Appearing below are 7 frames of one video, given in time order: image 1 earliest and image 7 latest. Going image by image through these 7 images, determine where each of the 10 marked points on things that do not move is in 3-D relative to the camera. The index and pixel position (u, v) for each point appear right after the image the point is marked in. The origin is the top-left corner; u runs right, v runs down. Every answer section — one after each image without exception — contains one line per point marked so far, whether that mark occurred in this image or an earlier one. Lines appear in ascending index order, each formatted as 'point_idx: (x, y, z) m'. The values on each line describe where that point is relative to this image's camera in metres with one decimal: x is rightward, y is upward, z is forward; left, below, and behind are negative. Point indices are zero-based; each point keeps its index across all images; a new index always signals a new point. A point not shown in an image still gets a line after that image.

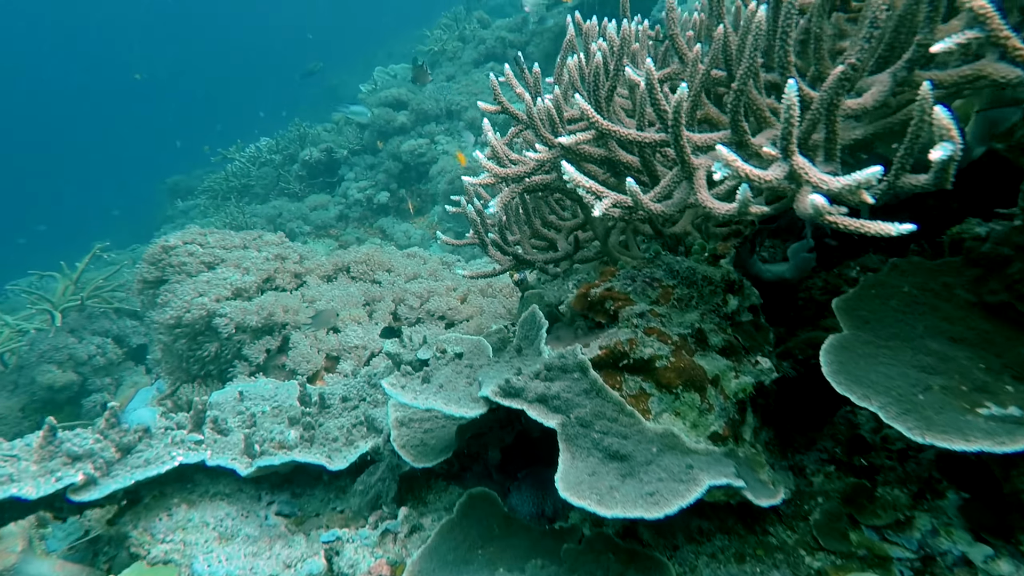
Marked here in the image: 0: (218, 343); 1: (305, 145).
0: (-1.8, -0.3, +3.2) m
1: (-4.0, +2.7, +10.5) m
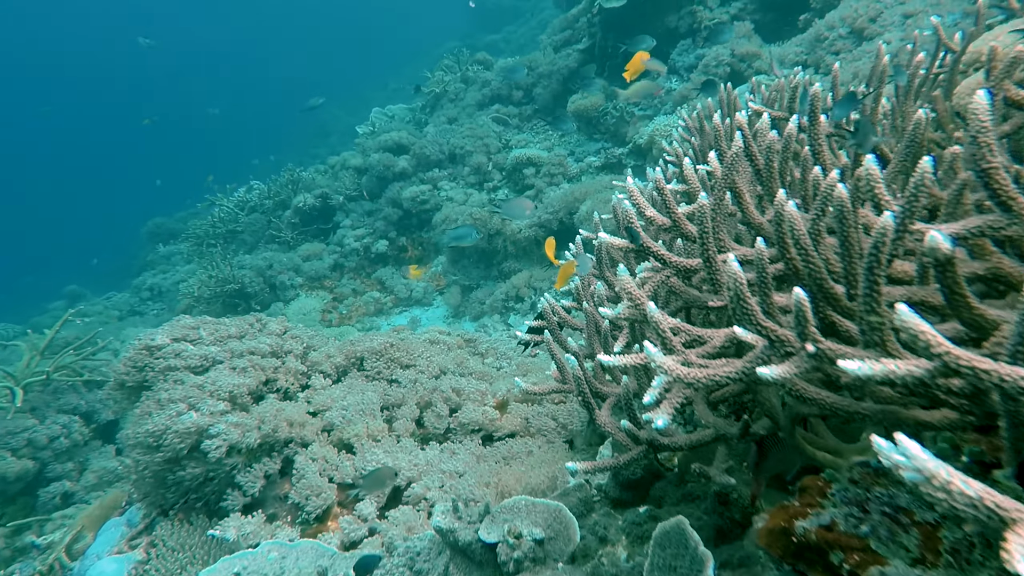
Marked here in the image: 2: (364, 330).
0: (-1.5, -0.9, +2.6) m
1: (-4.0, +1.8, +10.0) m
2: (-2.0, -0.6, +7.4) m
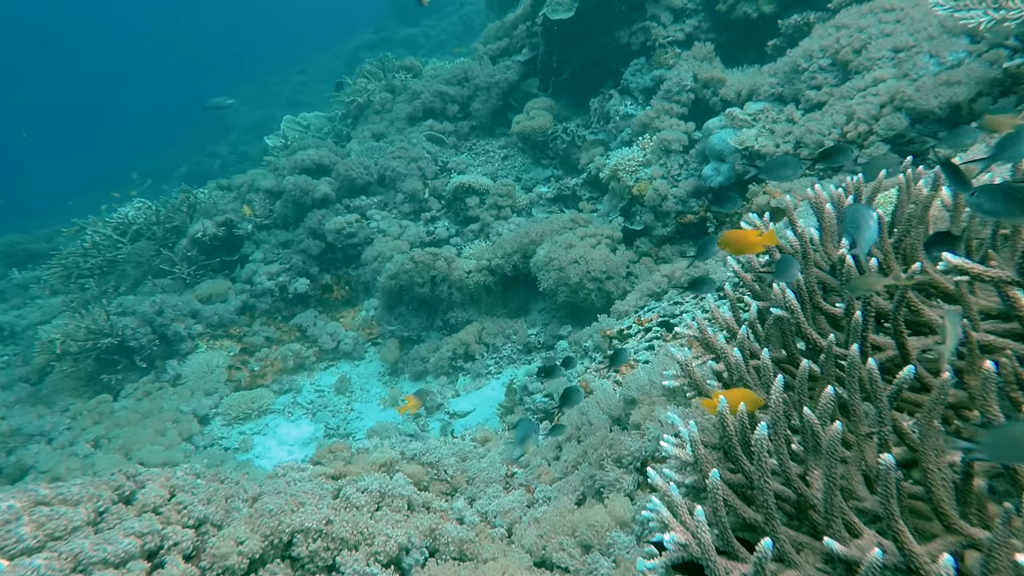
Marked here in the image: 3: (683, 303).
0: (-1.4, -1.5, +1.5) m
1: (-5.0, +1.1, +8.5) m
2: (-2.7, -1.2, +6.2) m
3: (+1.2, -0.1, +3.8) m
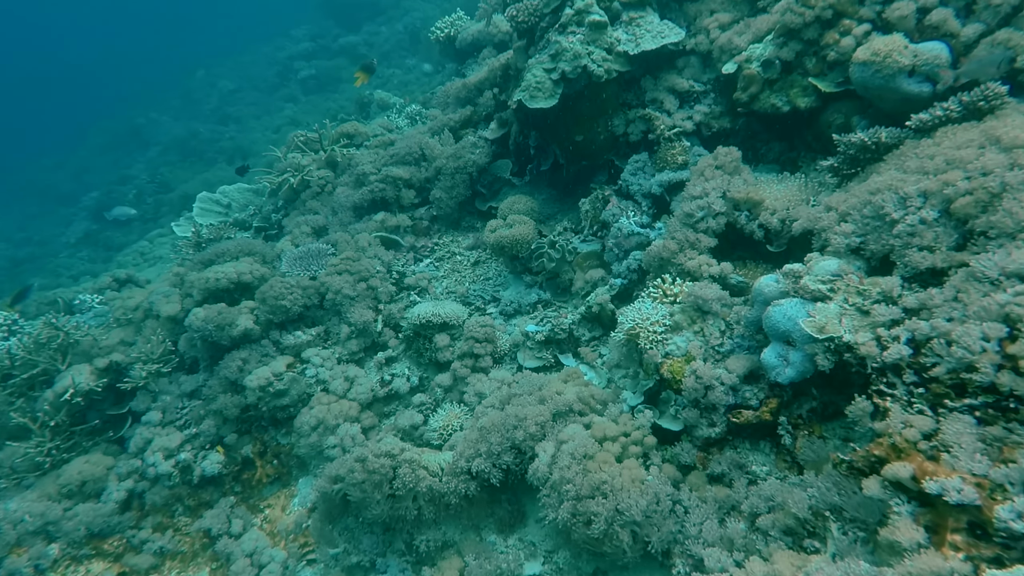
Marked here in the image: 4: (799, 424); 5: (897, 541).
0: (-1.1, -3.1, -0.3) m
1: (-5.3, -0.8, +6.5) m
2: (-2.7, -3.0, +4.3) m
3: (+1.3, -1.7, +2.3) m
4: (+2.0, -1.0, +3.8) m
5: (+1.9, -1.2, +2.6) m
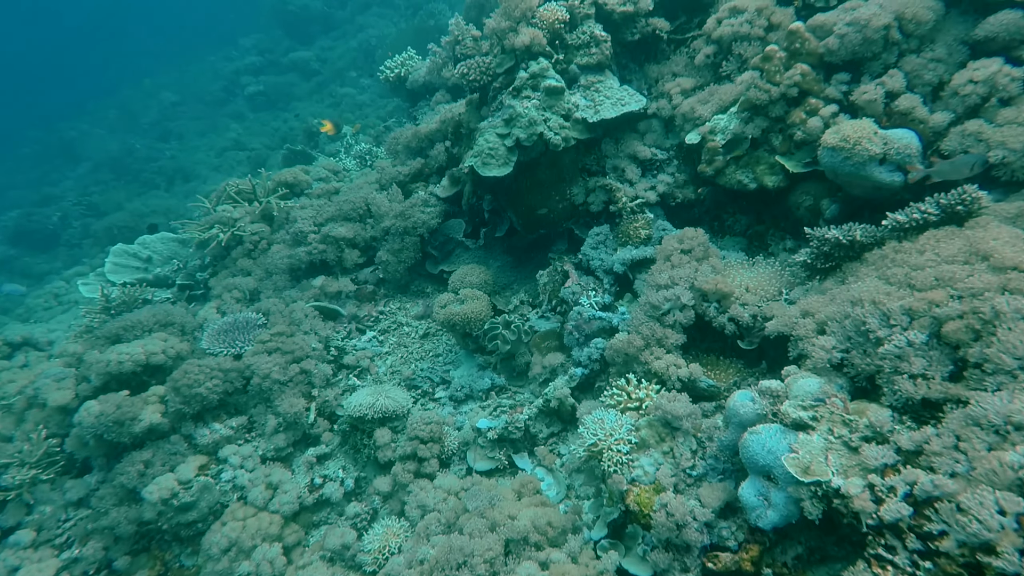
0: (-1.2, -3.7, -1.1) m
1: (-5.8, -1.7, +5.5) m
2: (-3.1, -3.8, +3.3) m
3: (+1.0, -2.4, +1.7) m
4: (+1.7, -1.8, +3.3) m
5: (+1.6, -2.0, +2.1) m
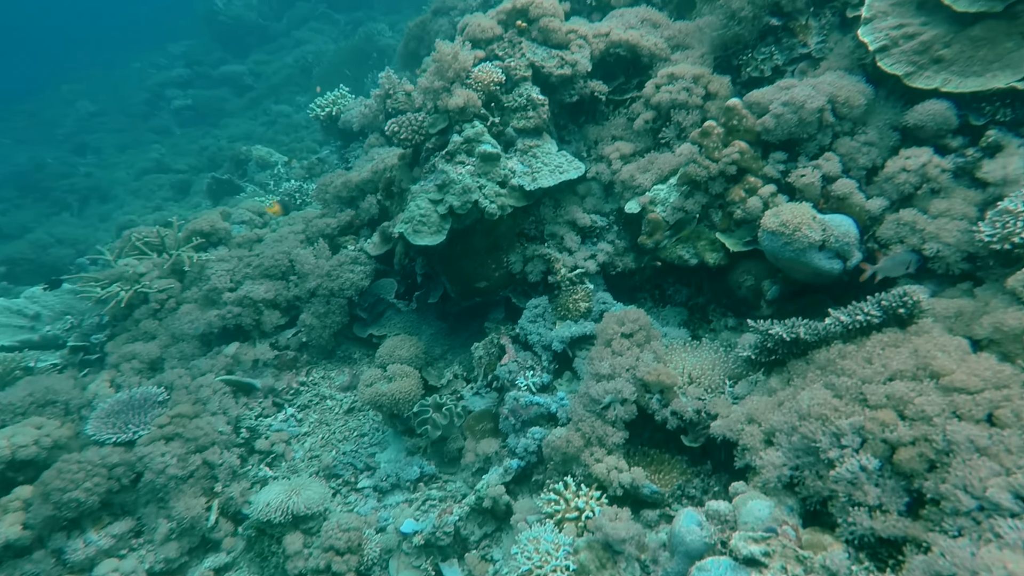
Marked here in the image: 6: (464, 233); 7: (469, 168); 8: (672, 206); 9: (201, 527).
0: (-1.2, -4.2, -1.8) m
1: (-6.4, -2.5, +4.4) m
2: (-3.5, -4.5, +2.4) m
3: (+0.8, -3.1, +1.3) m
4: (+1.2, -2.4, +2.9) m
5: (+1.3, -2.6, +1.7) m
6: (-0.5, +0.6, +5.8) m
7: (-0.4, +1.2, +5.6) m
8: (+1.6, +0.8, +5.5) m
9: (-2.8, -2.2, +4.9) m
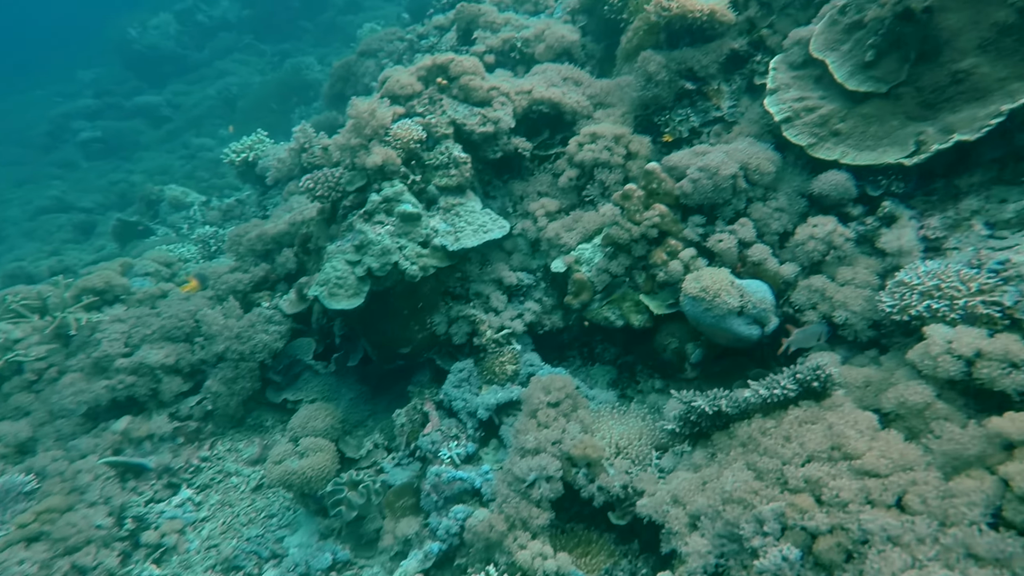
0: (-1.1, -4.4, -2.4) m
1: (-7.0, -3.1, +3.3) m
2: (-3.8, -5.0, +1.5) m
3: (+0.5, -3.4, +0.9) m
4: (+0.8, -2.9, +2.7) m
5: (+1.0, -3.0, +1.5) m
6: (-1.3, -0.1, +5.5) m
7: (-1.2, +0.6, +5.3) m
8: (+0.8, +0.2, +5.5) m
9: (-3.5, -2.8, +4.2) m
